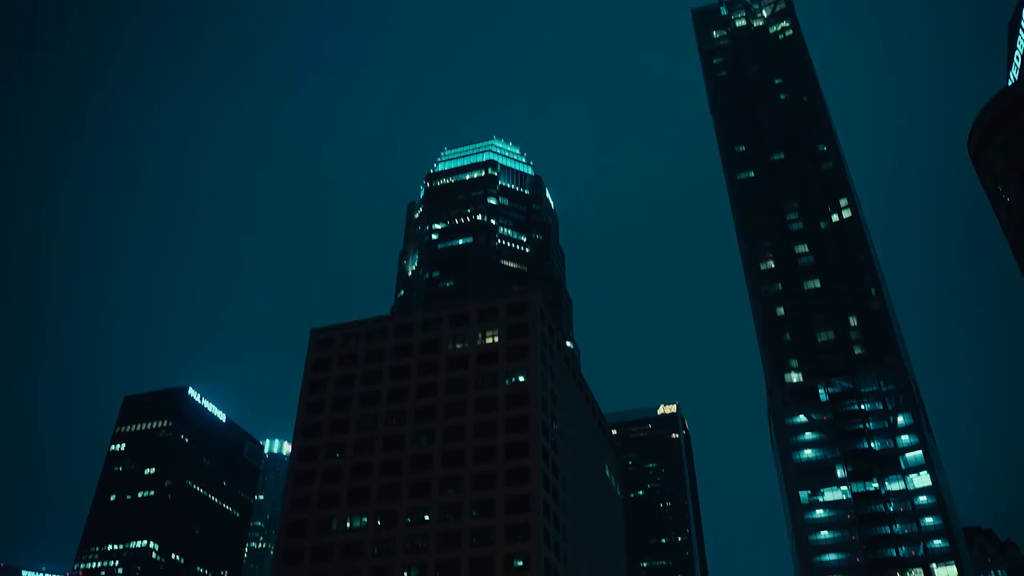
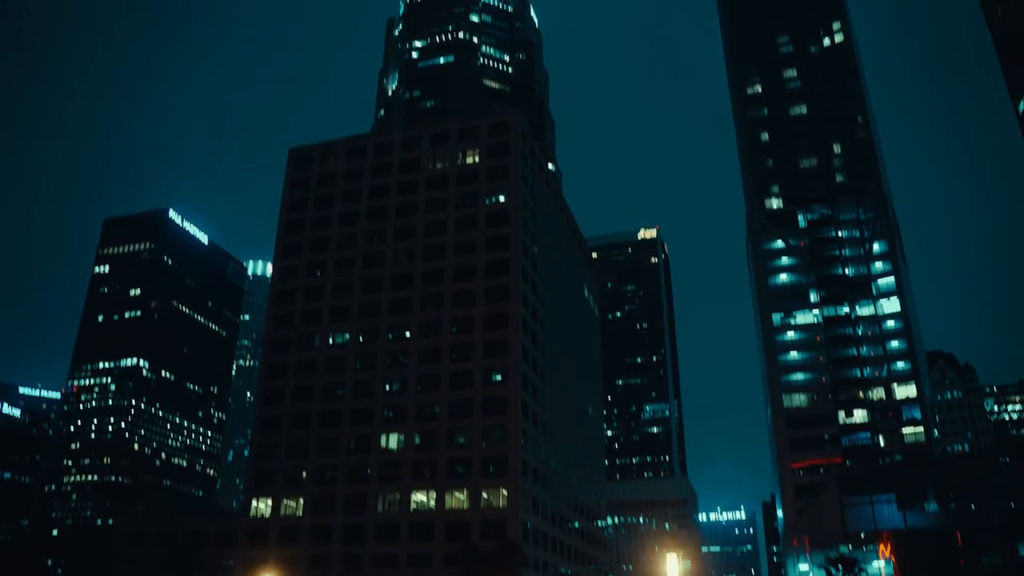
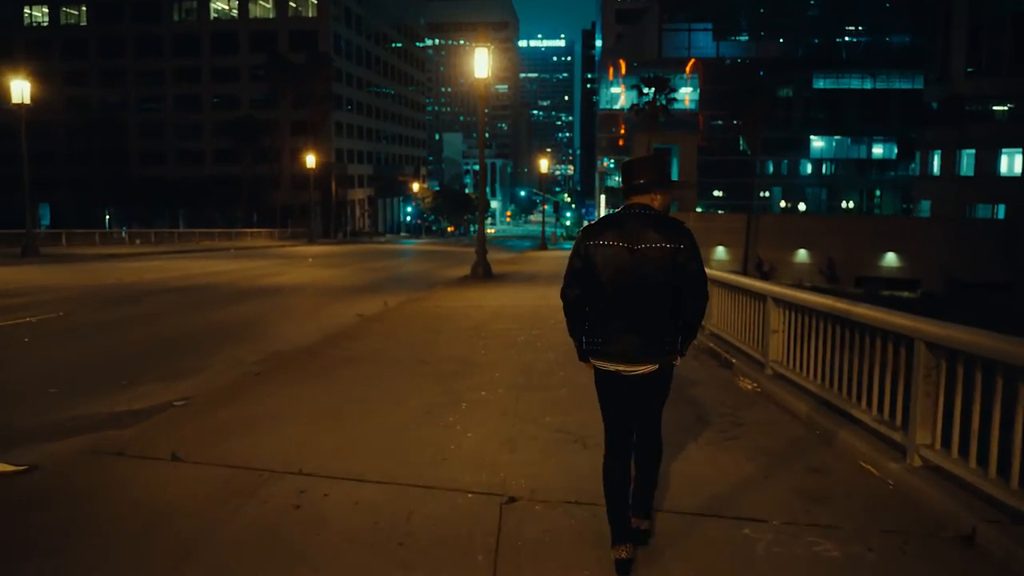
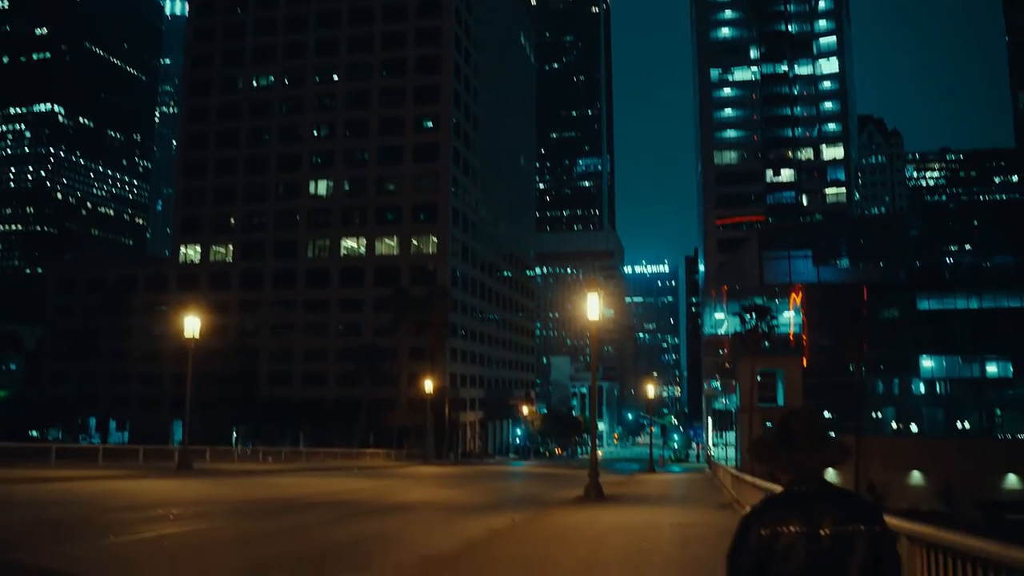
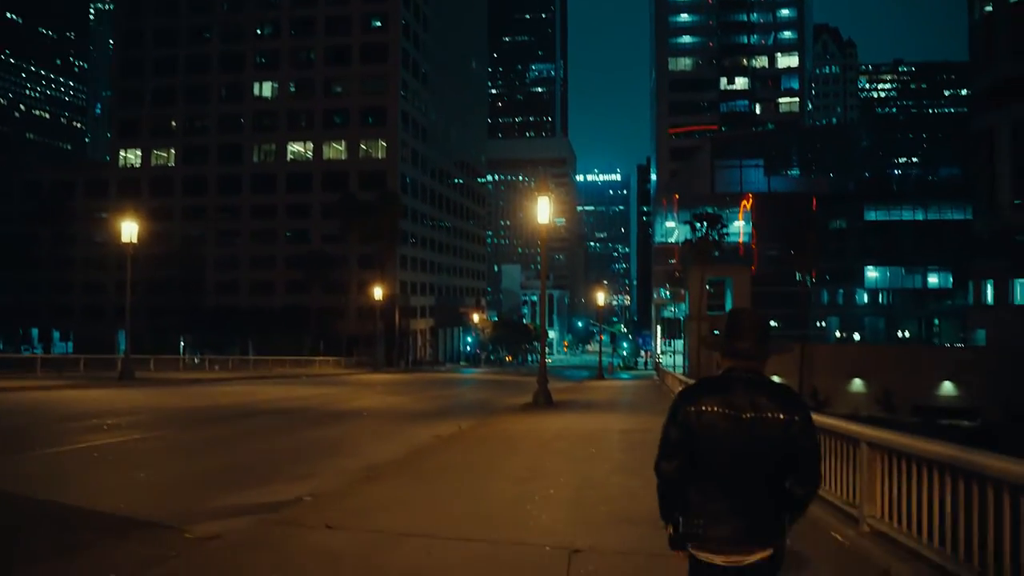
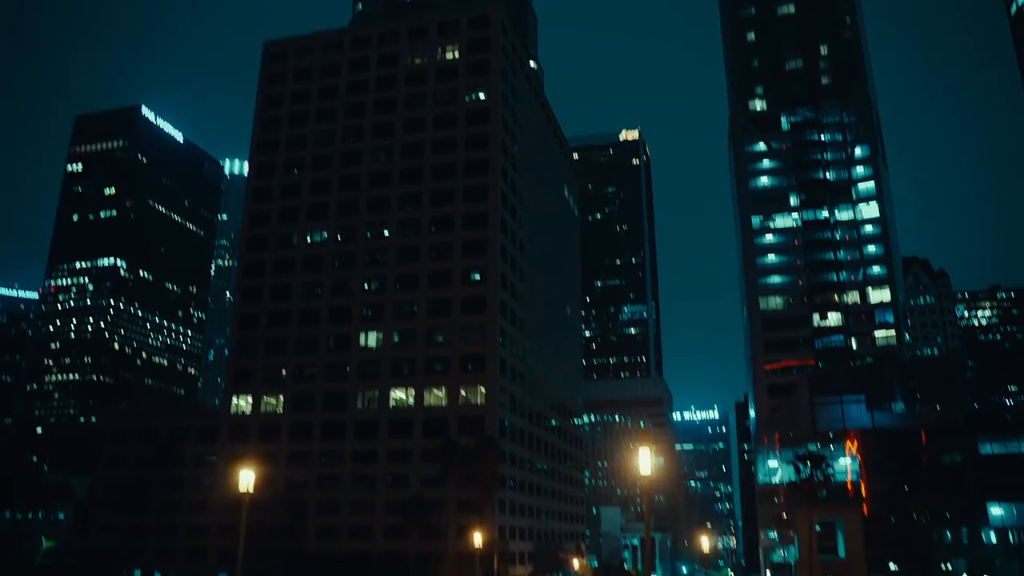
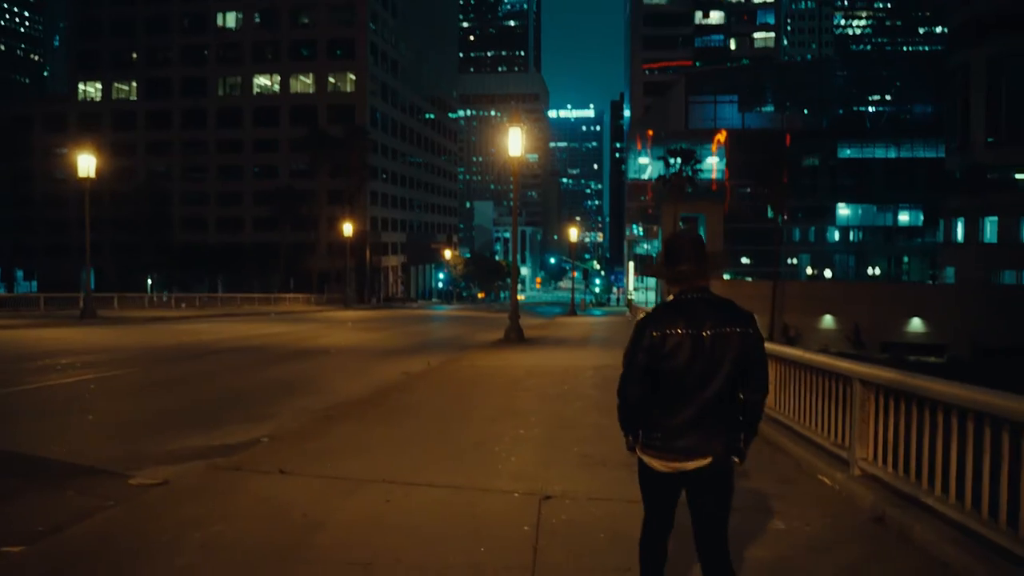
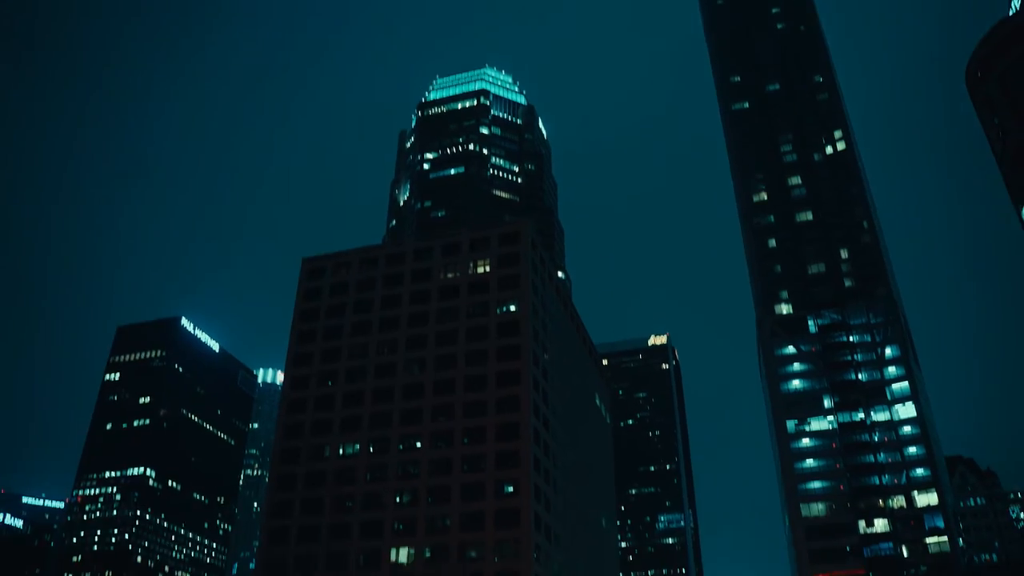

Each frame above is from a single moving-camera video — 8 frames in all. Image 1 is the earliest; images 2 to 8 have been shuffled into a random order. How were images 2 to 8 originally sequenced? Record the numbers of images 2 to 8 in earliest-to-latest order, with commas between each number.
8, 2, 6, 4, 5, 7, 3
